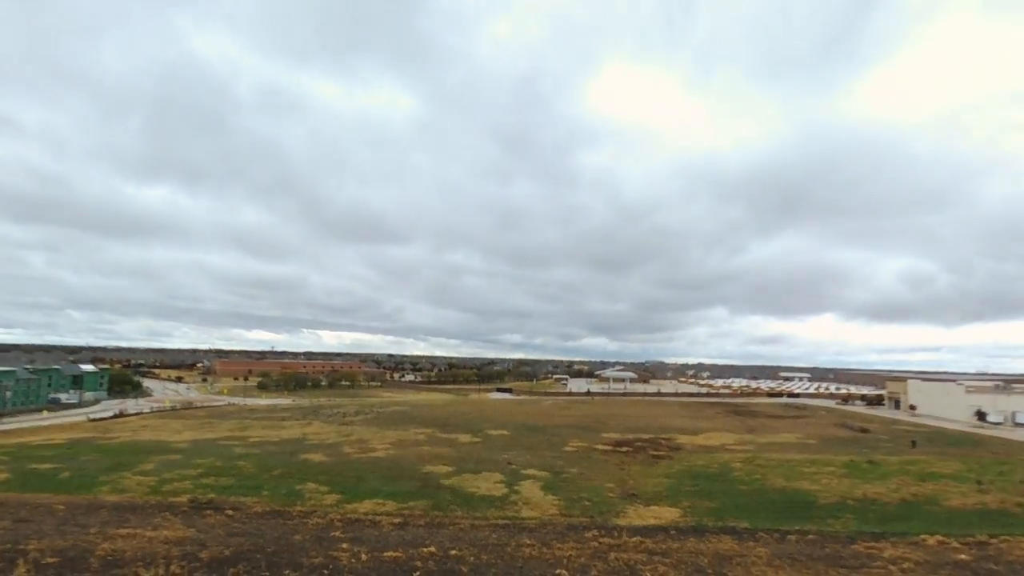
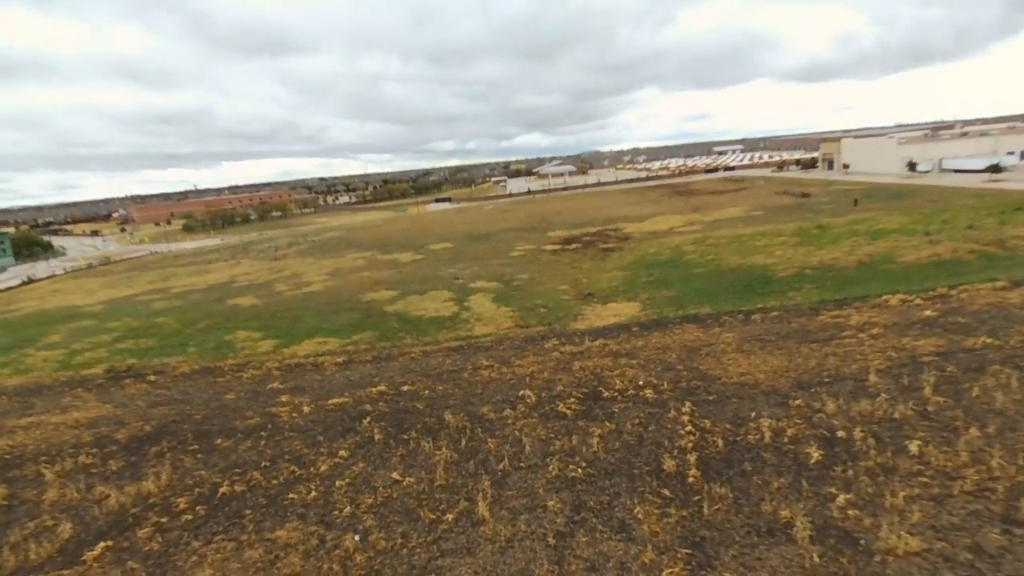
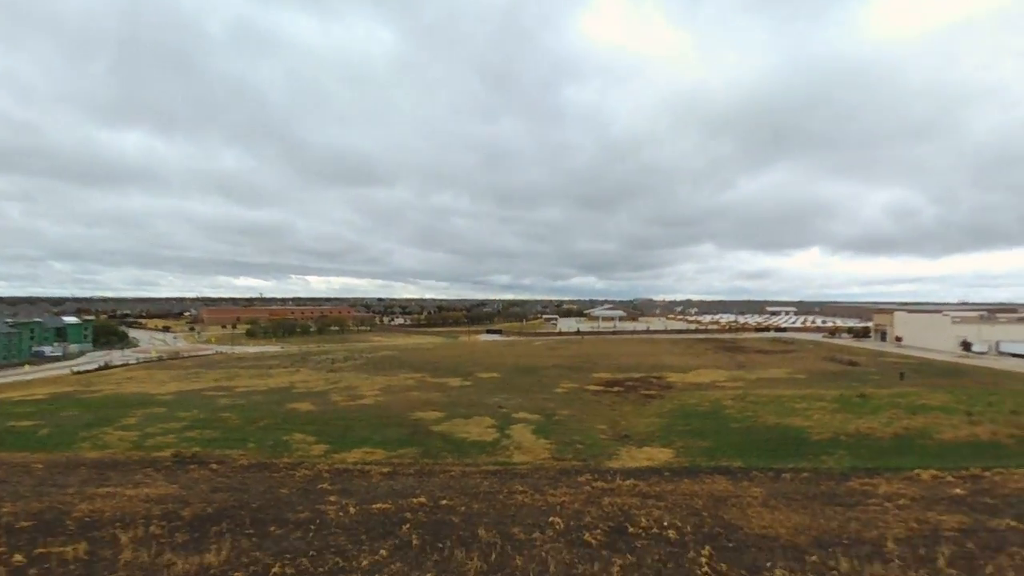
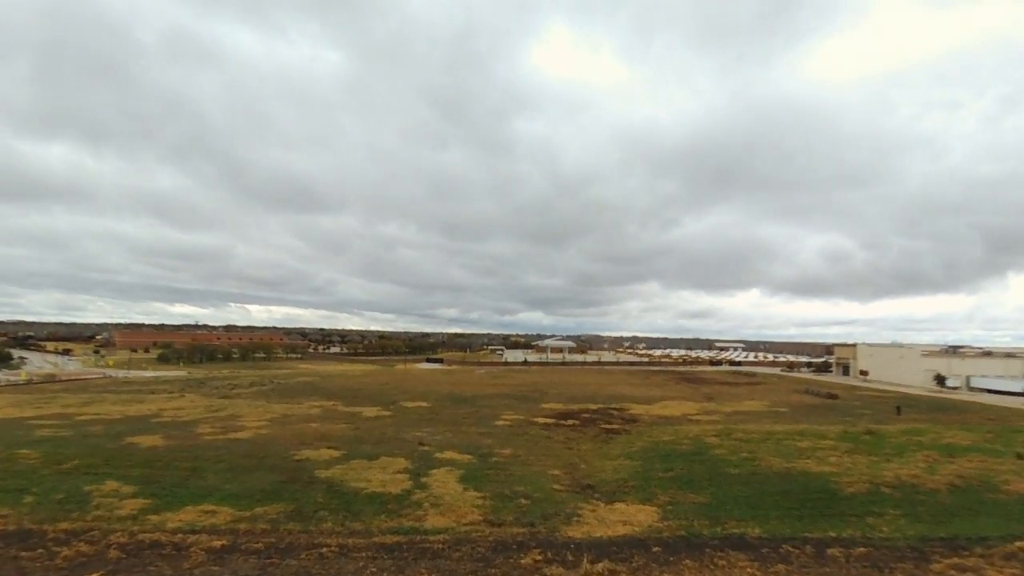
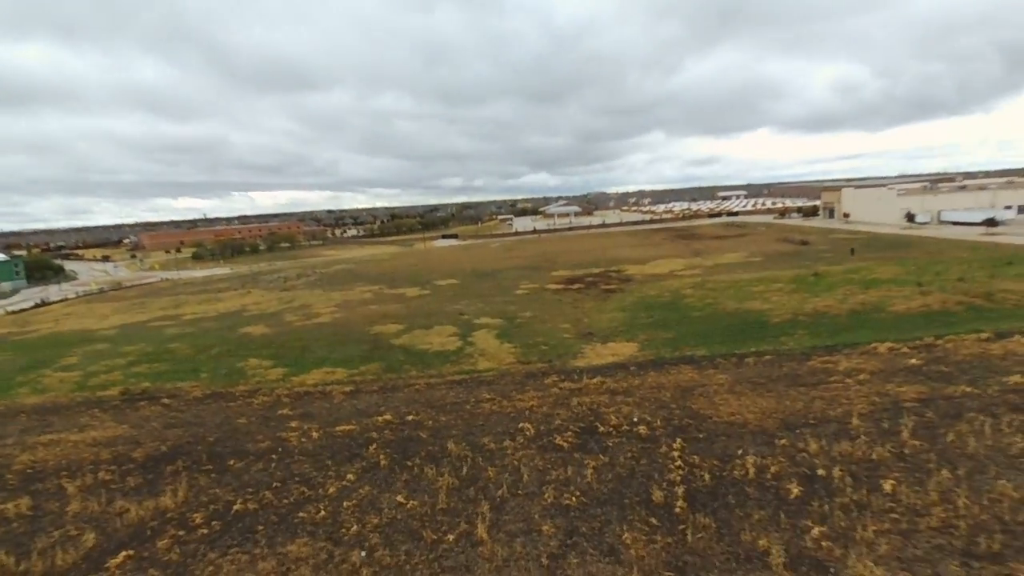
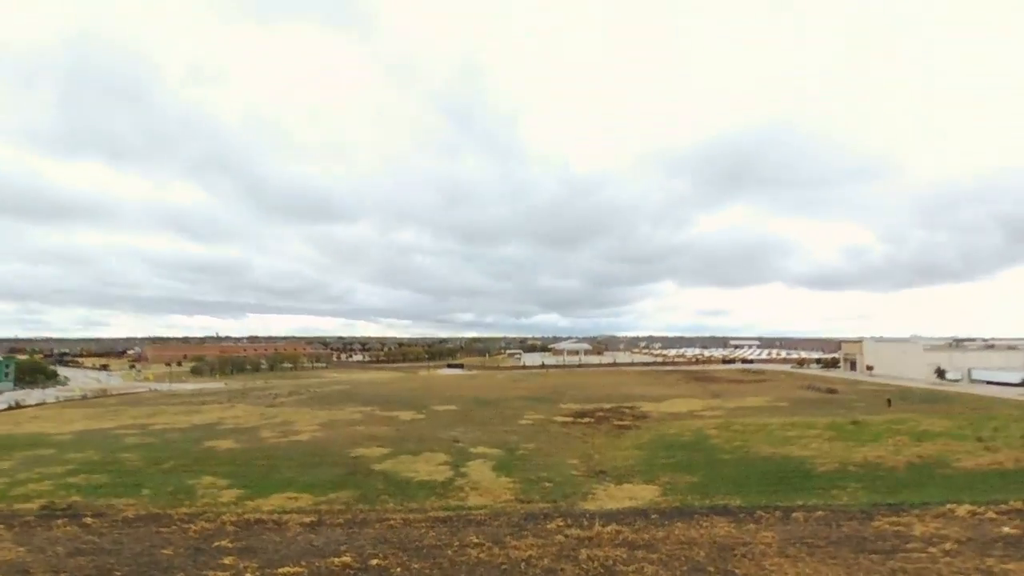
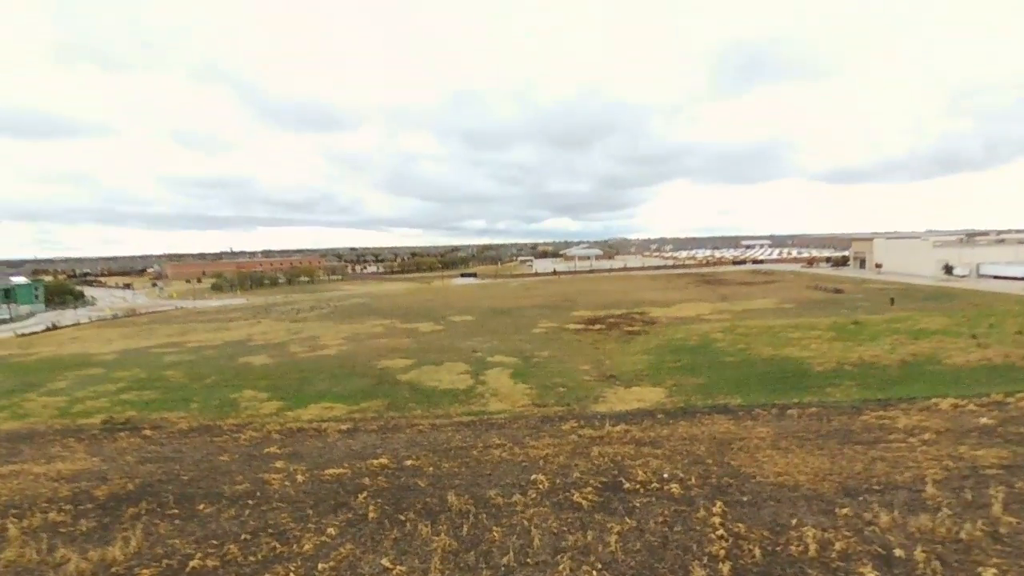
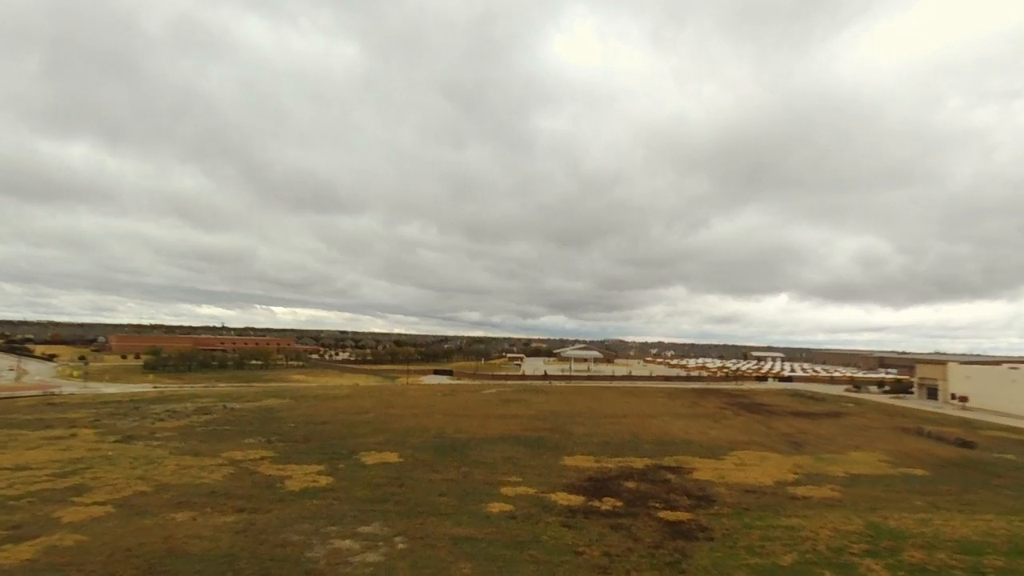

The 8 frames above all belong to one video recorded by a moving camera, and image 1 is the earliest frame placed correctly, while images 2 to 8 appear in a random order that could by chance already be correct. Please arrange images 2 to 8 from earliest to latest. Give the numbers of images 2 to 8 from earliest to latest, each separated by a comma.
3, 5, 2, 7, 6, 4, 8
